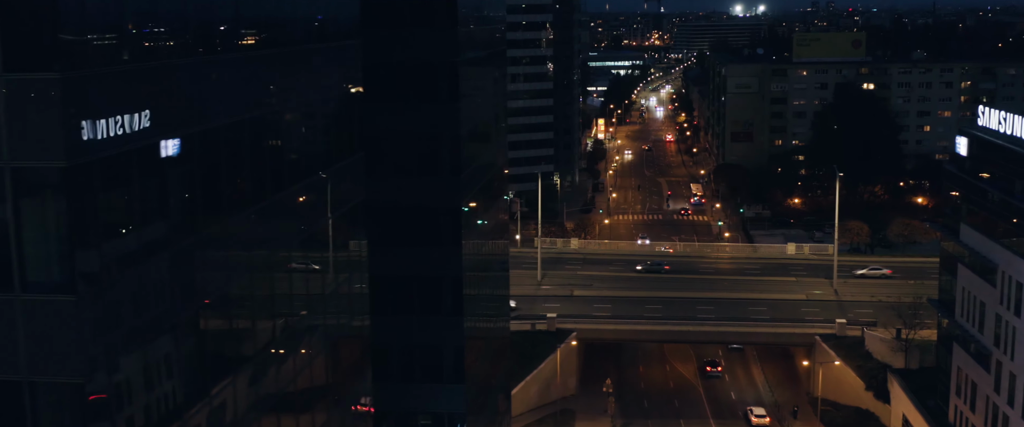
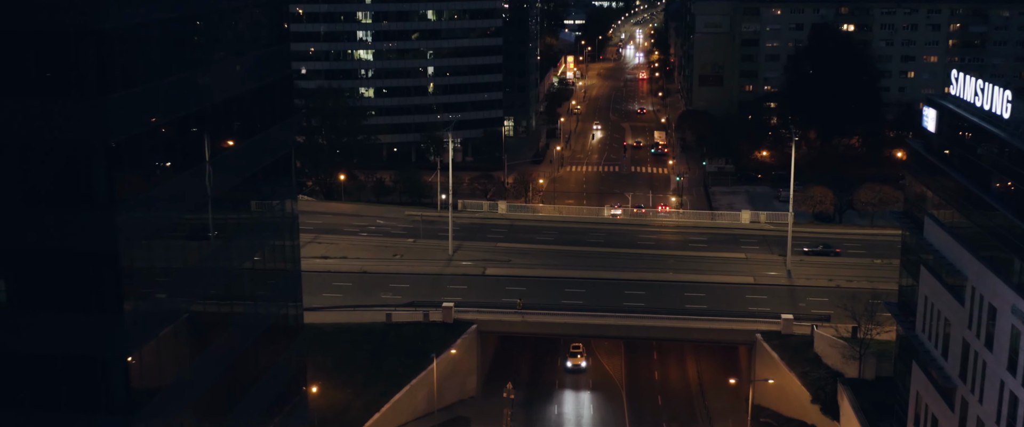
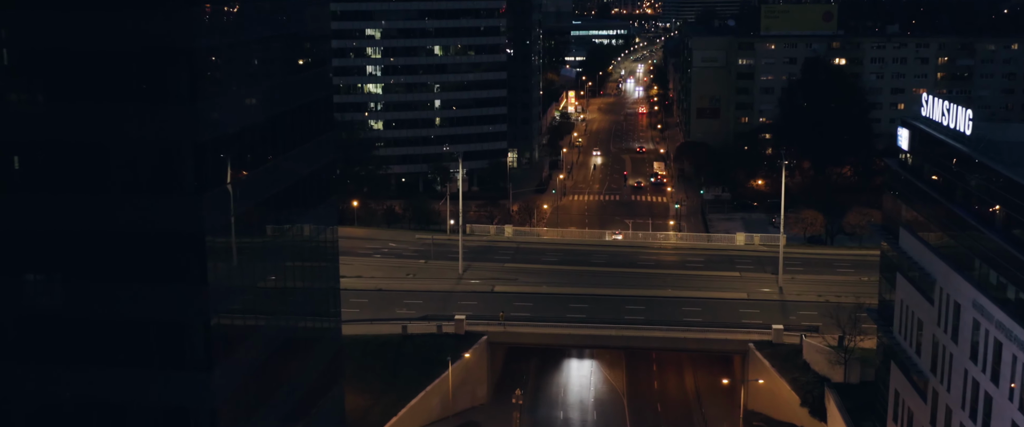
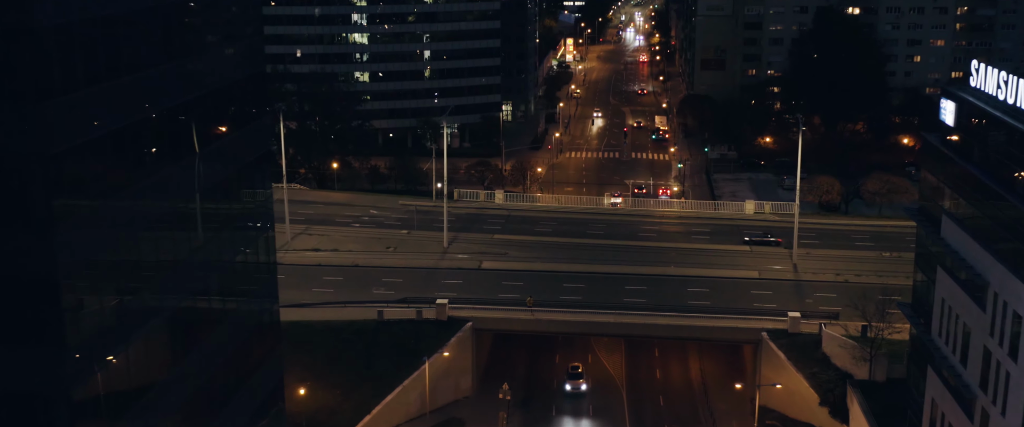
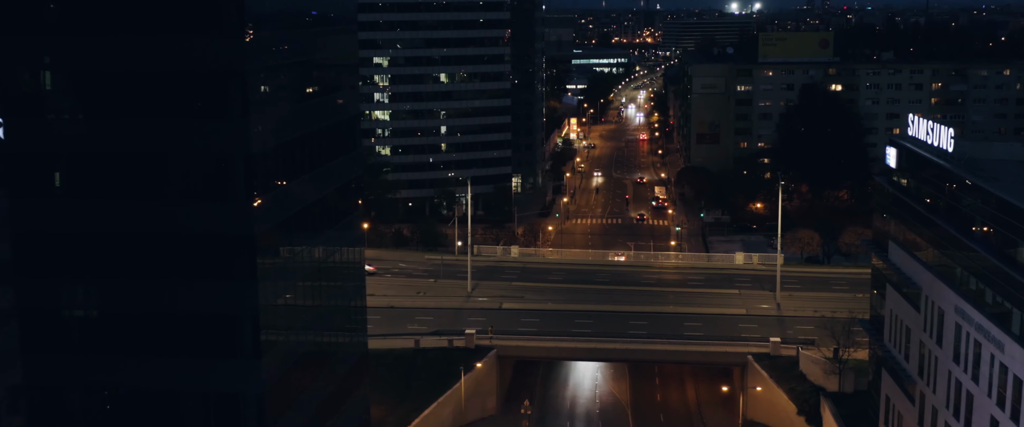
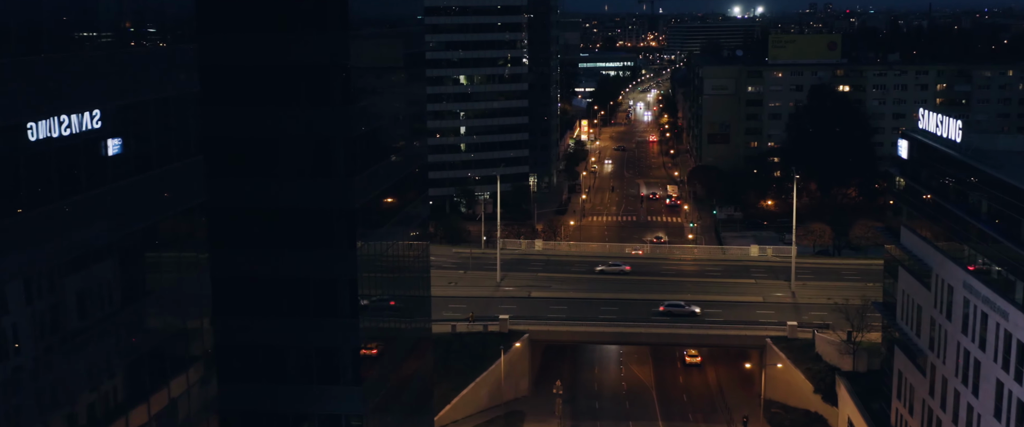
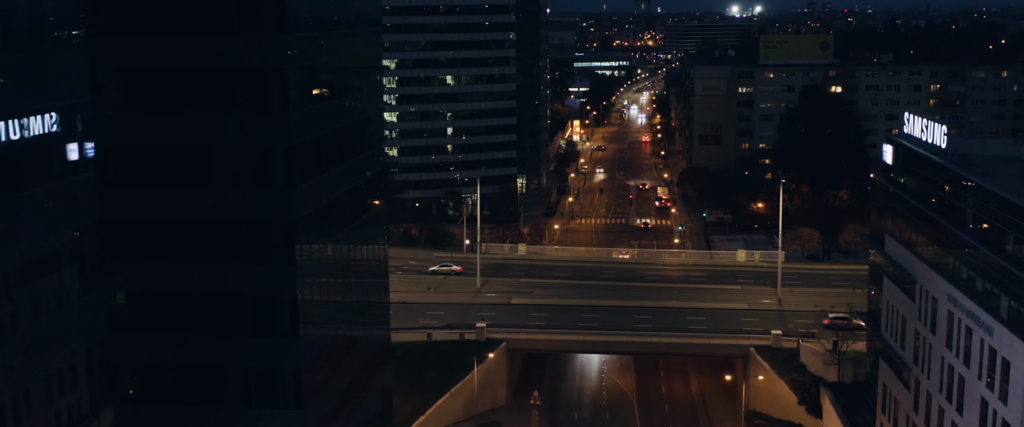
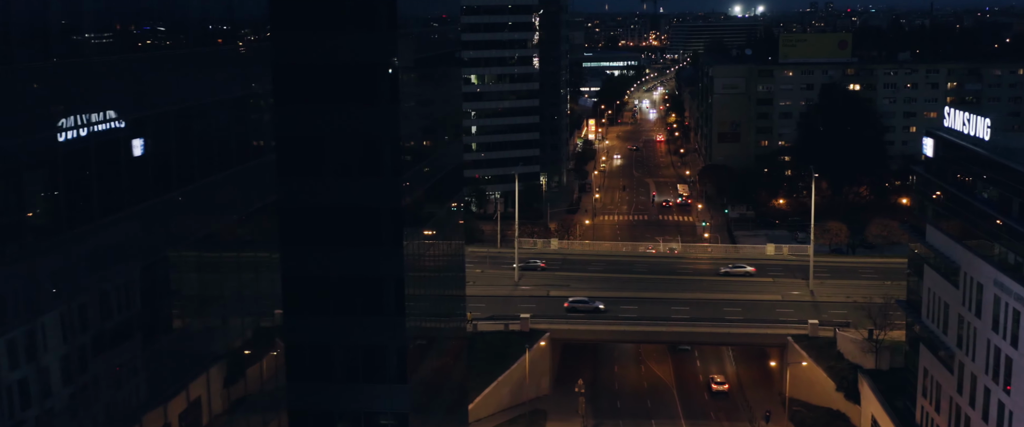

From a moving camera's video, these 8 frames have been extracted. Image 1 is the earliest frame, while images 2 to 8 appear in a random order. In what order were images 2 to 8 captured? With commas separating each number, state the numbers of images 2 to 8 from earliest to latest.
8, 6, 7, 5, 3, 2, 4
